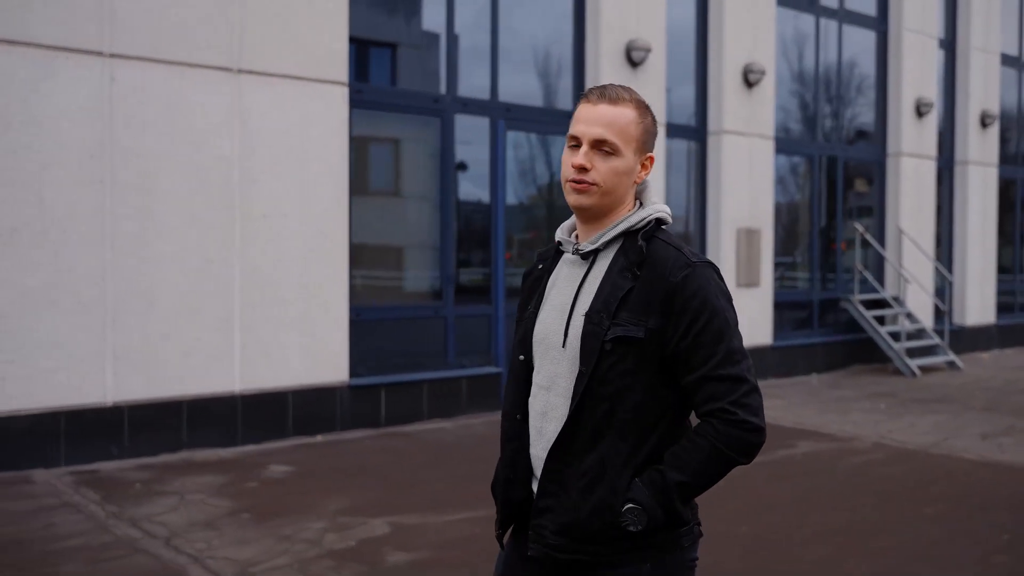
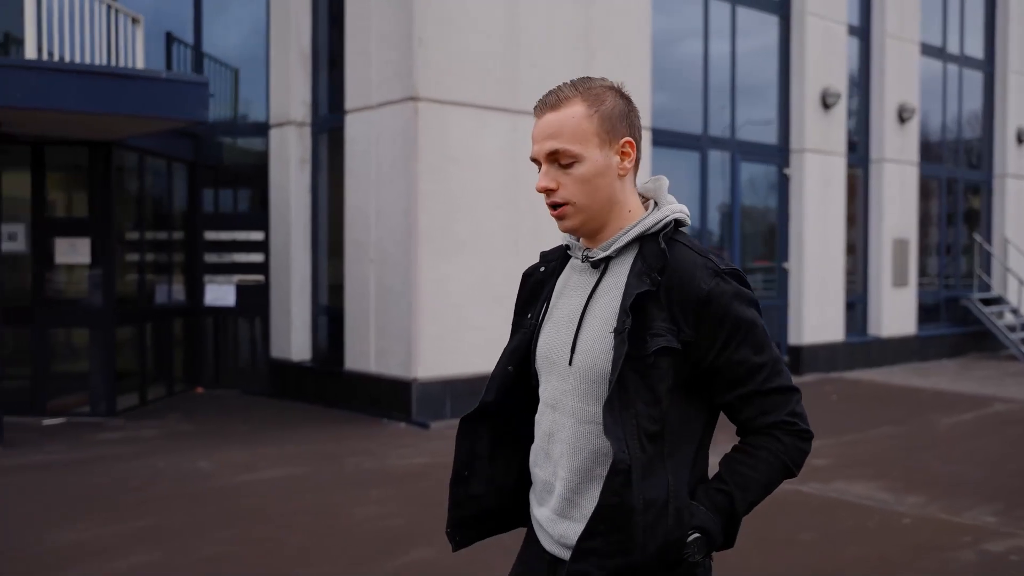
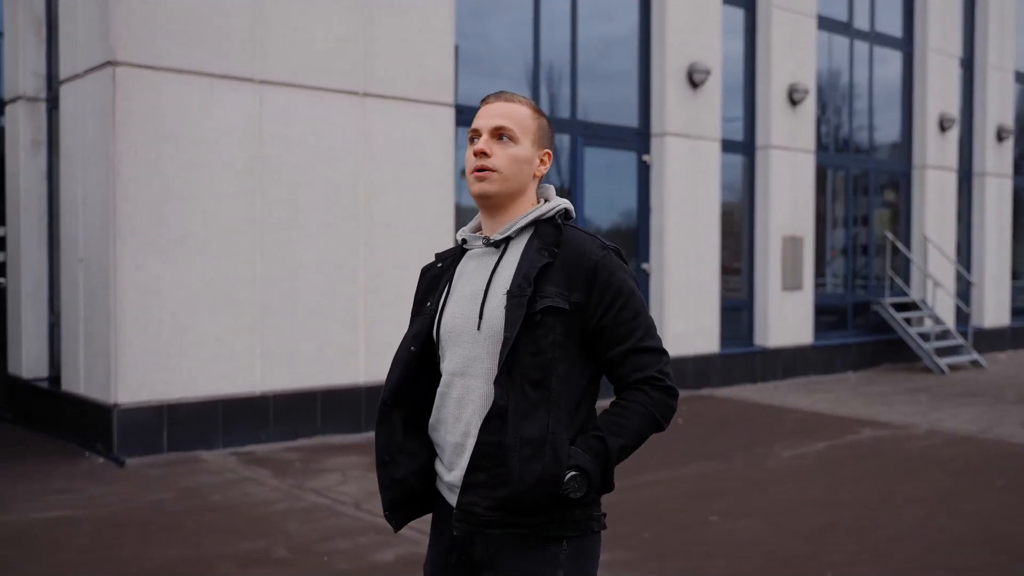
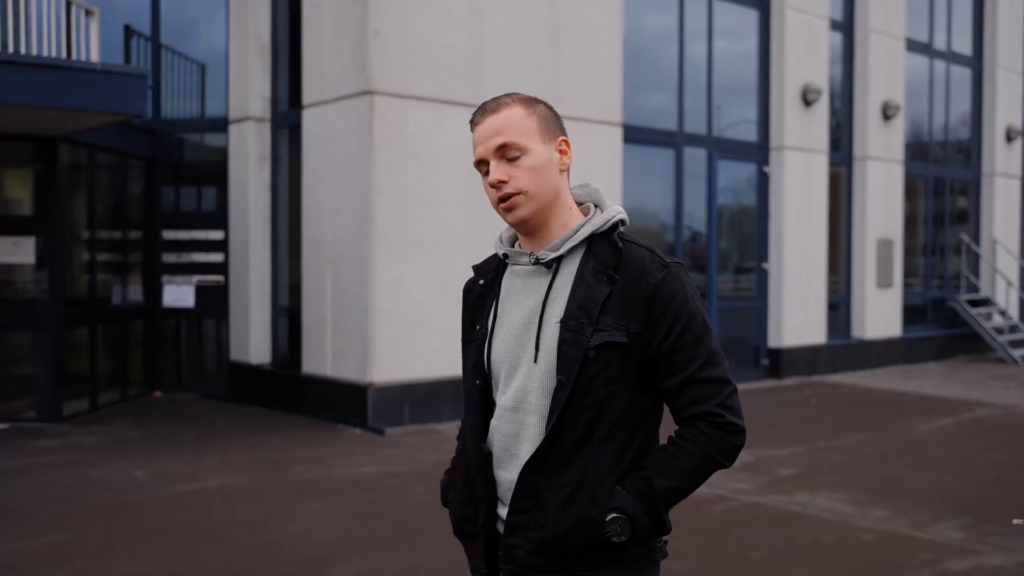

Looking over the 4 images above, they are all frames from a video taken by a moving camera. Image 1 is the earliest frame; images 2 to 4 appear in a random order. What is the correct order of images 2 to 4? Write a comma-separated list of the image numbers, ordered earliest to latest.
3, 4, 2
